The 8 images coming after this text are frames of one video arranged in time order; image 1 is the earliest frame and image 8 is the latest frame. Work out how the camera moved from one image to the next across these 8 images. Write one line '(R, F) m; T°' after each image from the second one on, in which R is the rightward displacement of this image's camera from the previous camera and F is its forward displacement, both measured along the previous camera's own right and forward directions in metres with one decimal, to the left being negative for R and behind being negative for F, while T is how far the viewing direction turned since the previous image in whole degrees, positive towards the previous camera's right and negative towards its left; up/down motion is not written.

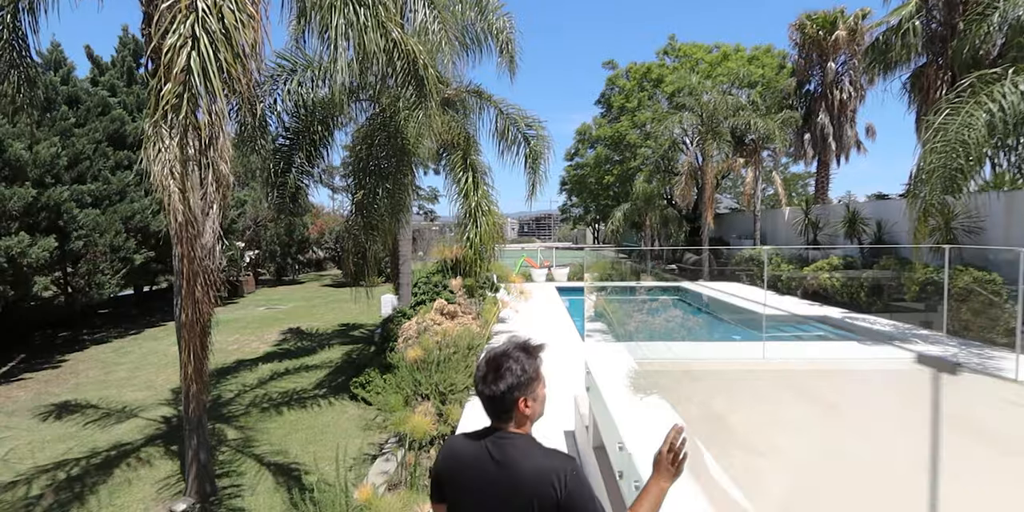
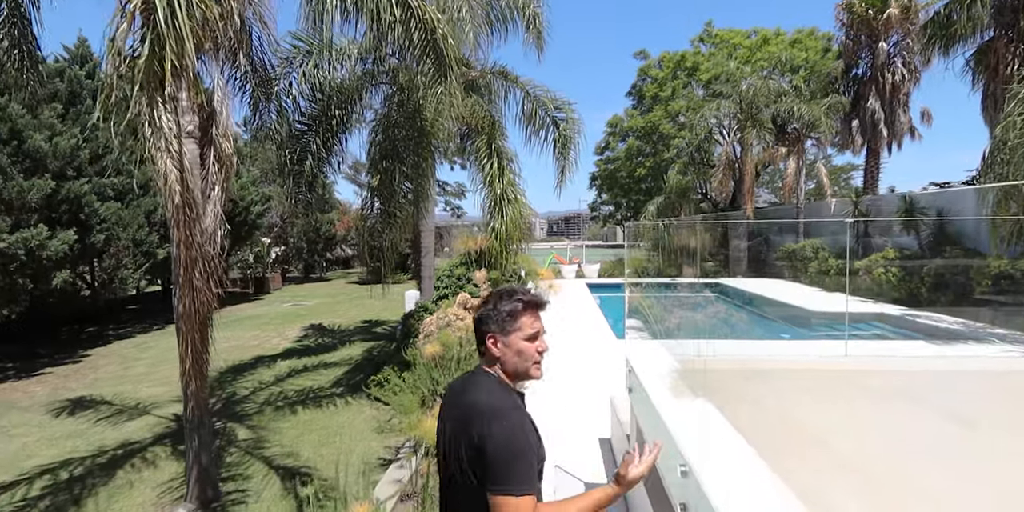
(0.0, +0.5) m; -3°
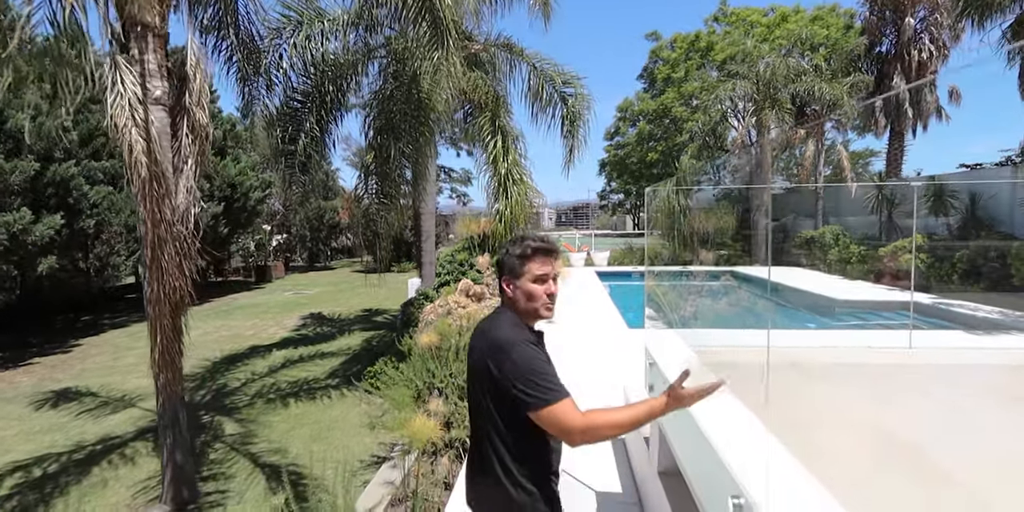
(0.0, +0.4) m; -1°
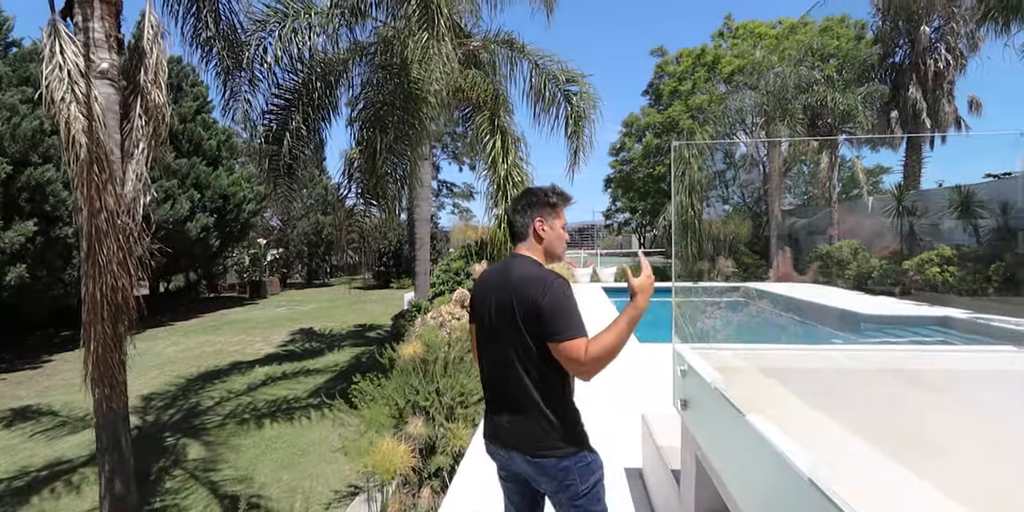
(+0.1, +0.5) m; -1°
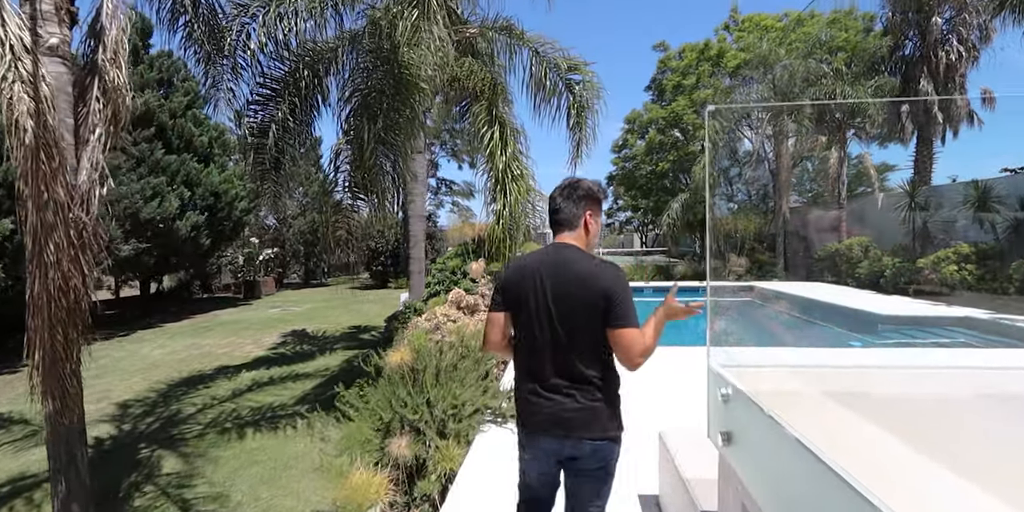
(0.0, +0.3) m; 0°
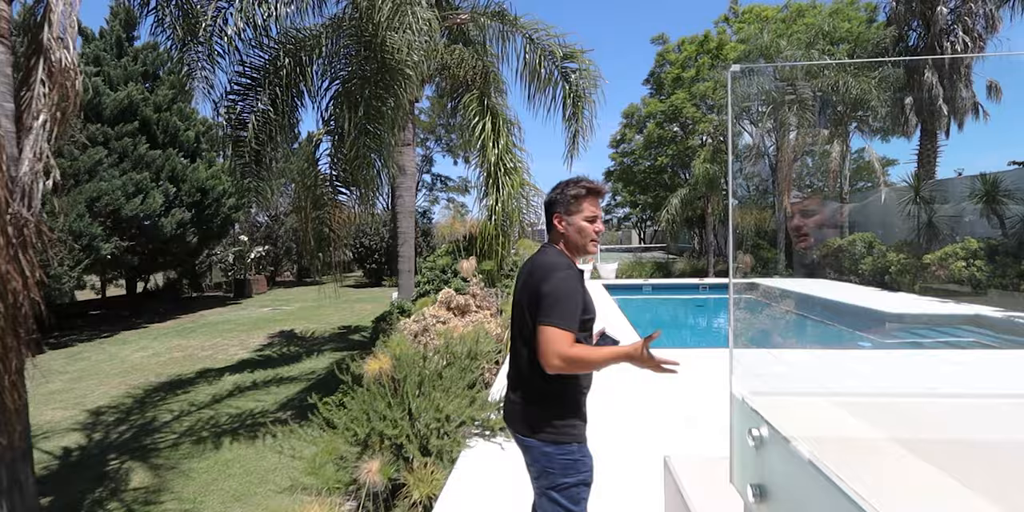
(+0.1, +0.3) m; 0°
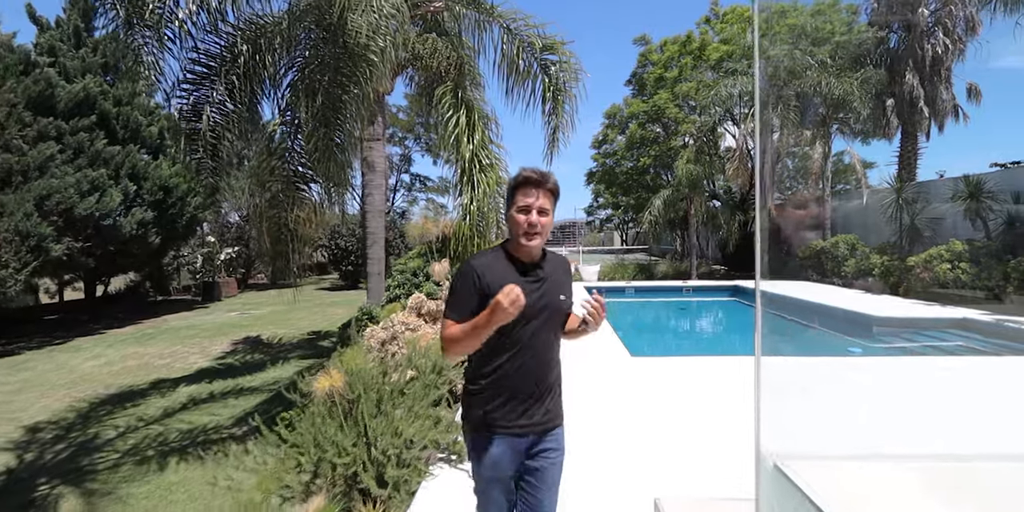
(+0.1, +0.3) m; +2°
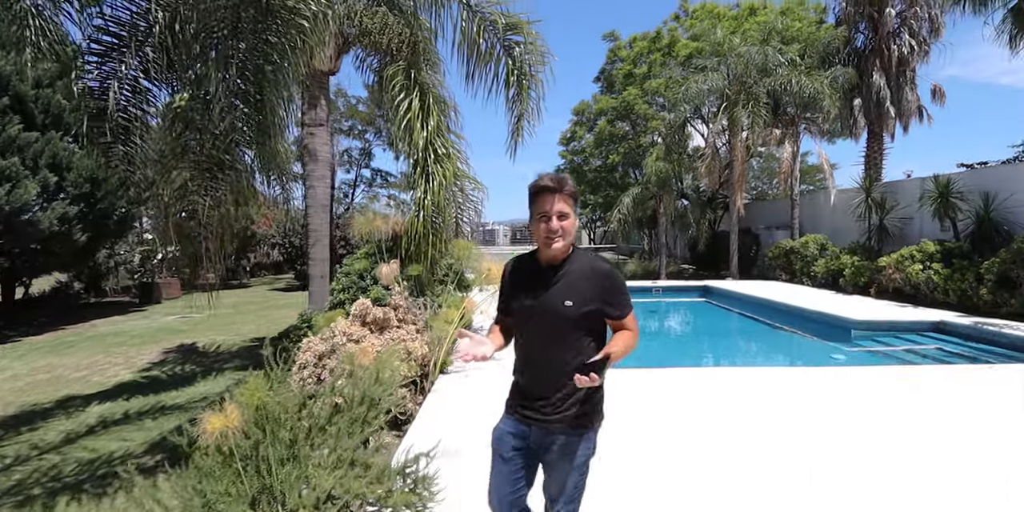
(+0.1, +0.5) m; +3°
